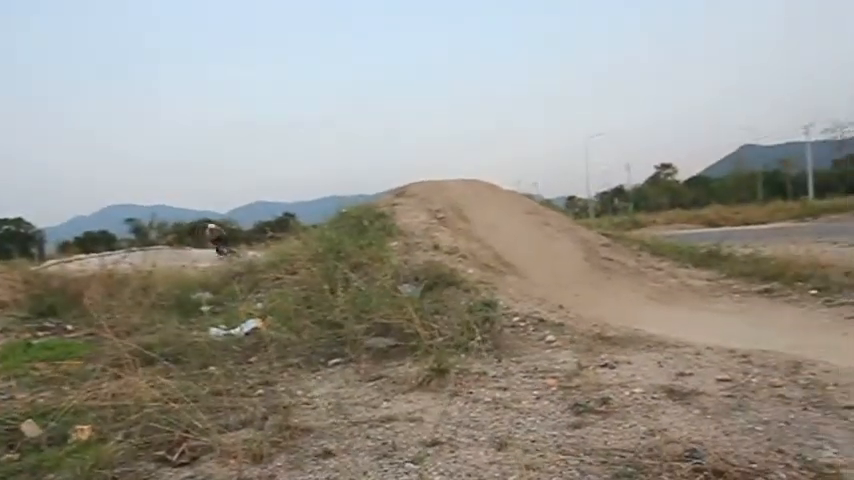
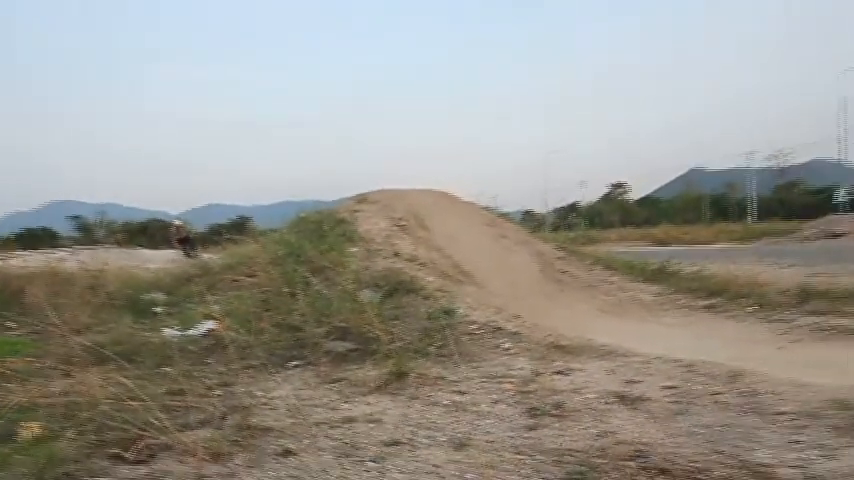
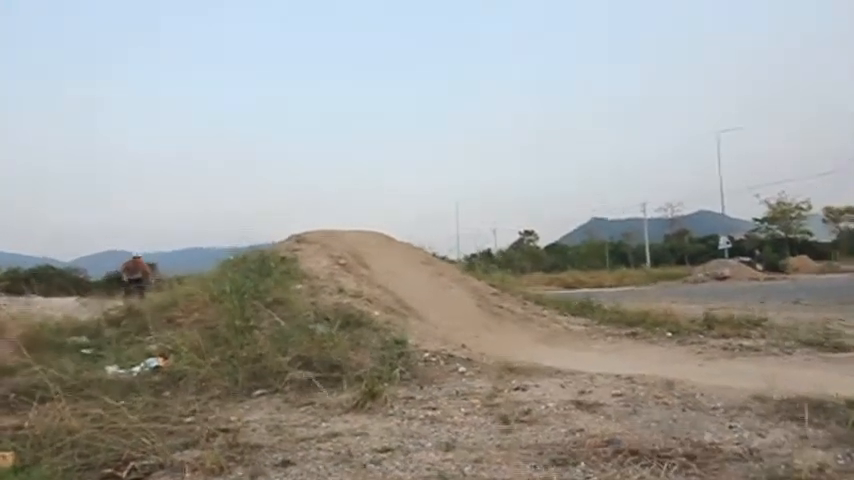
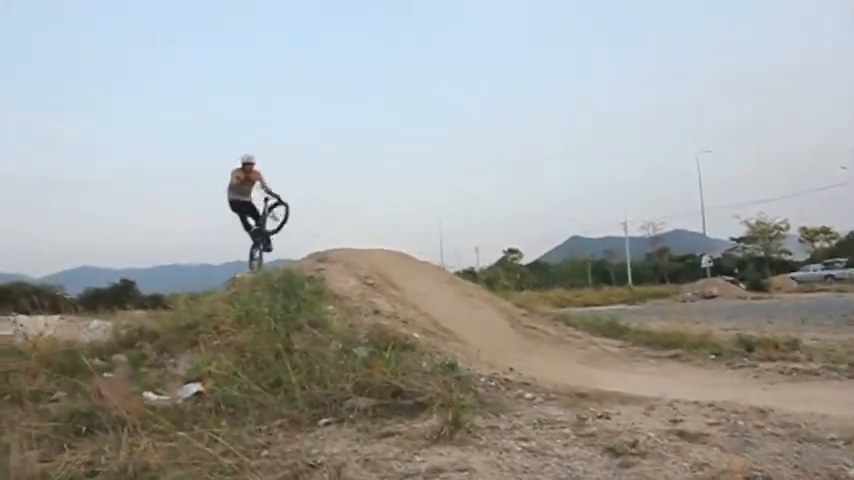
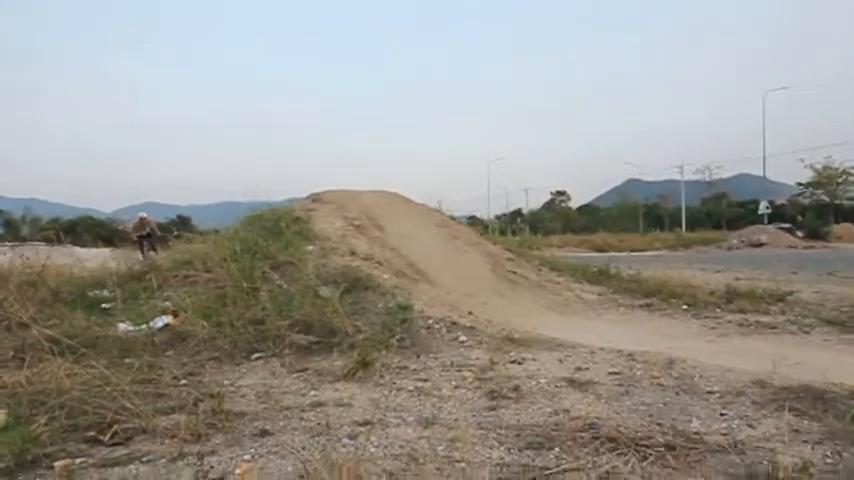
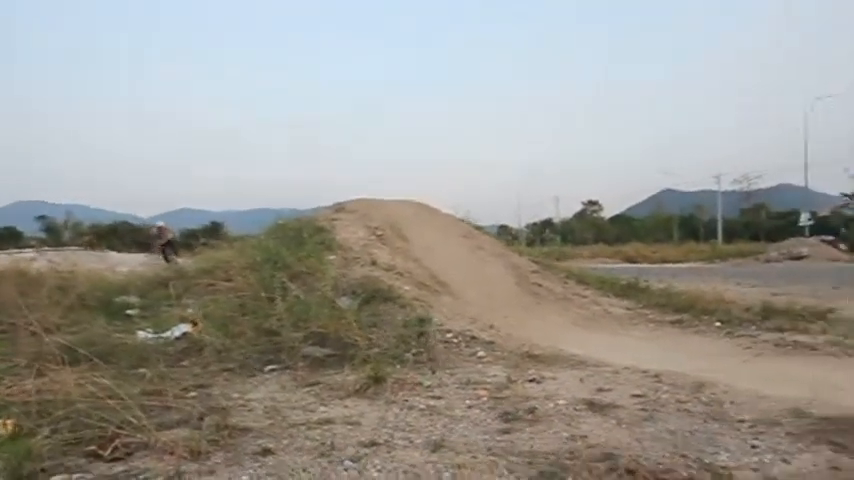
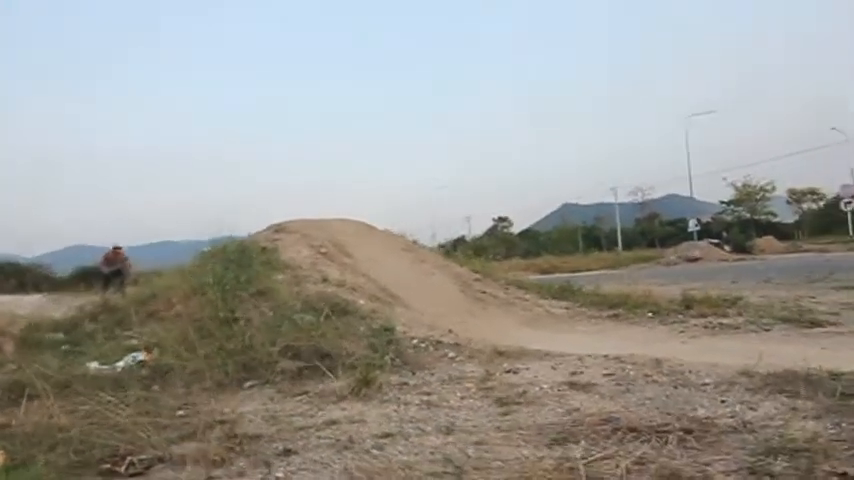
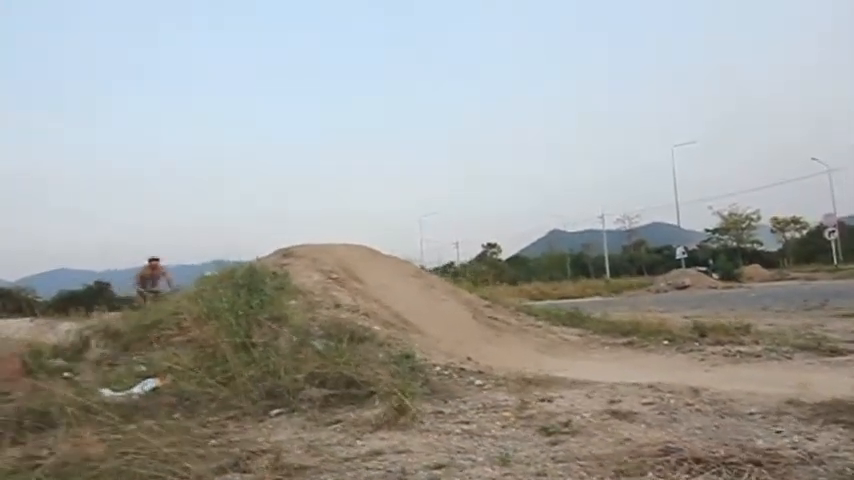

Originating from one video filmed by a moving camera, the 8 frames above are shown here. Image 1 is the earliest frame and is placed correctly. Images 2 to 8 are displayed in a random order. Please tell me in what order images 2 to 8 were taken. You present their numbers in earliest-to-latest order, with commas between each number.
2, 6, 5, 3, 7, 8, 4
